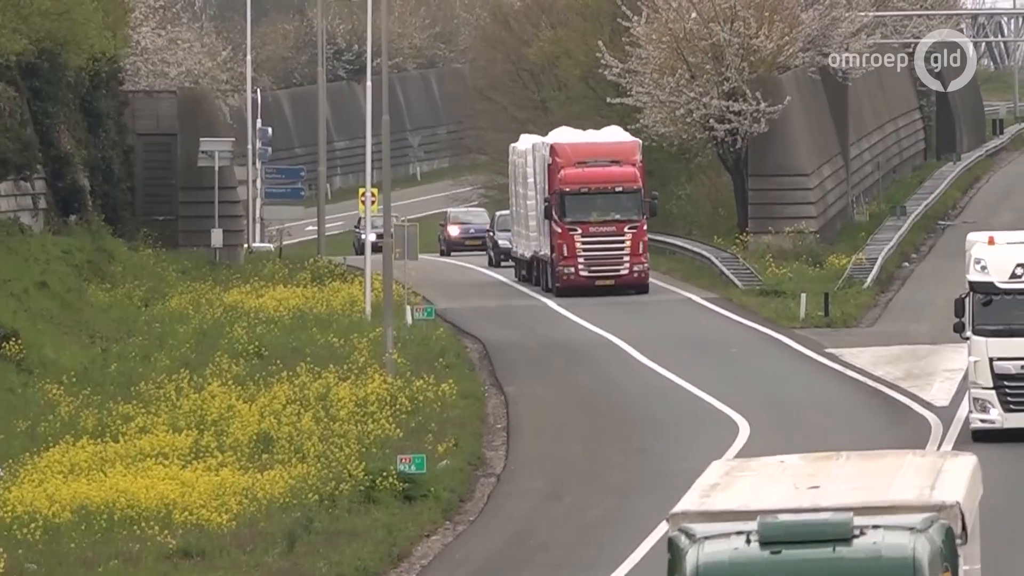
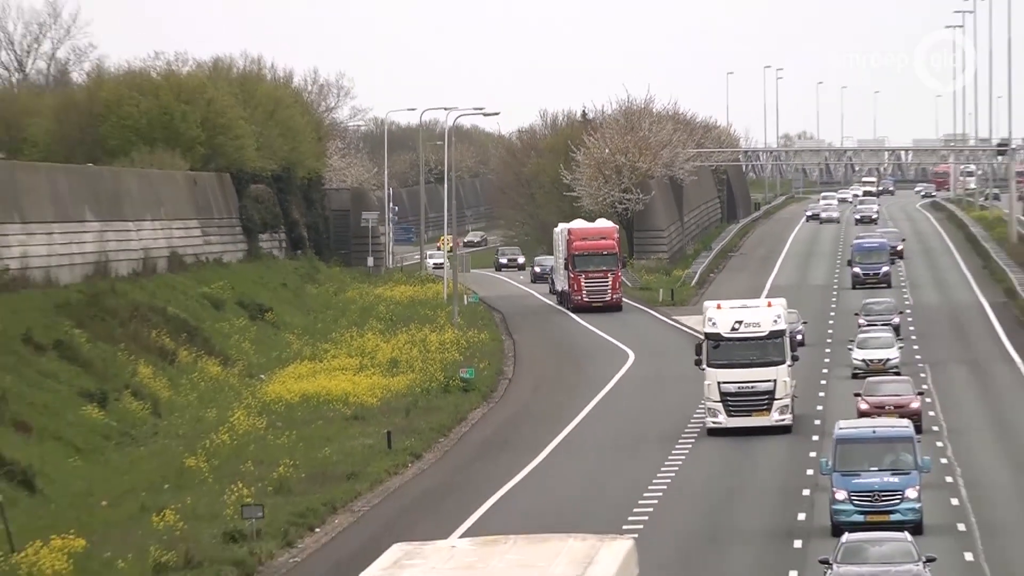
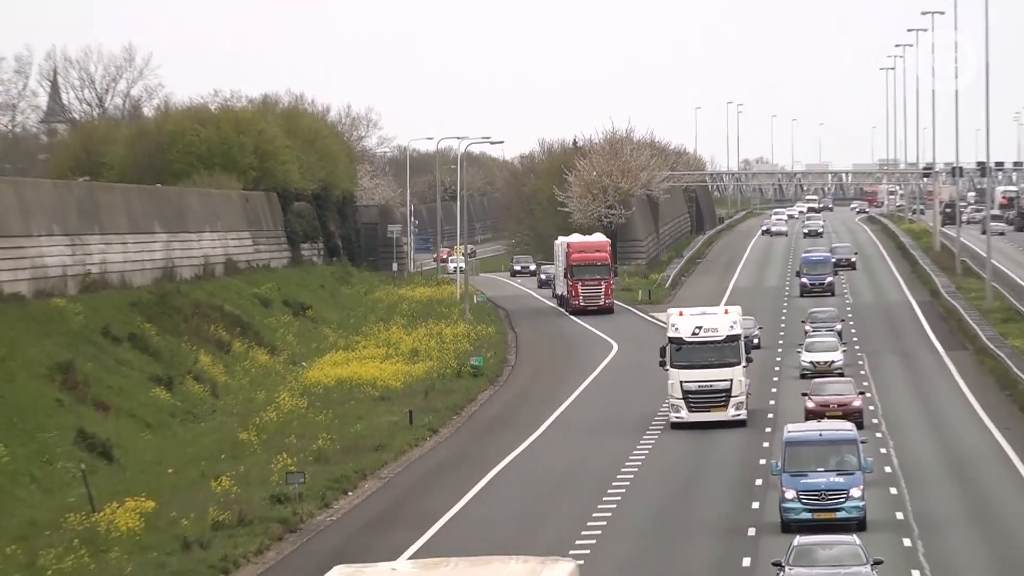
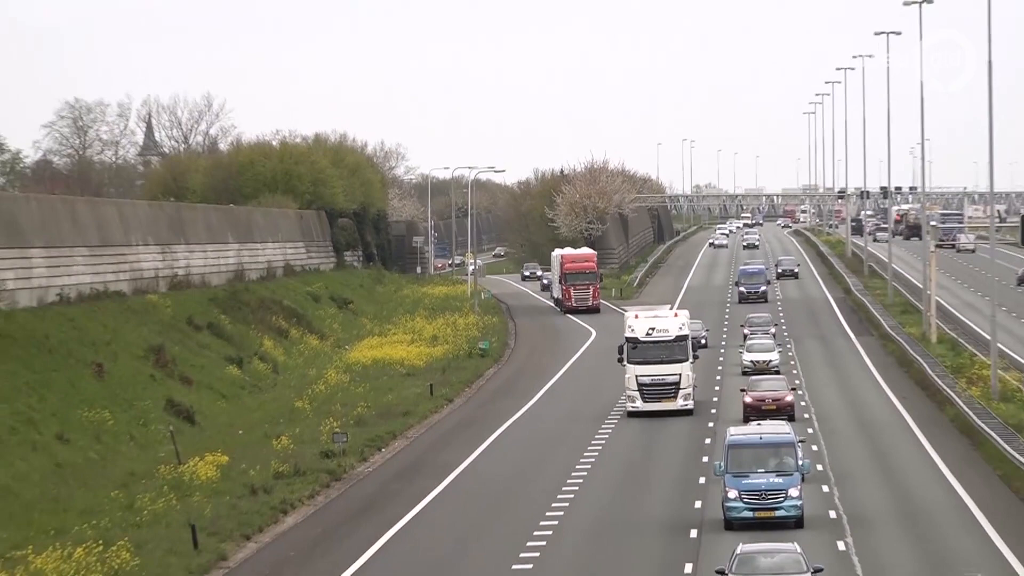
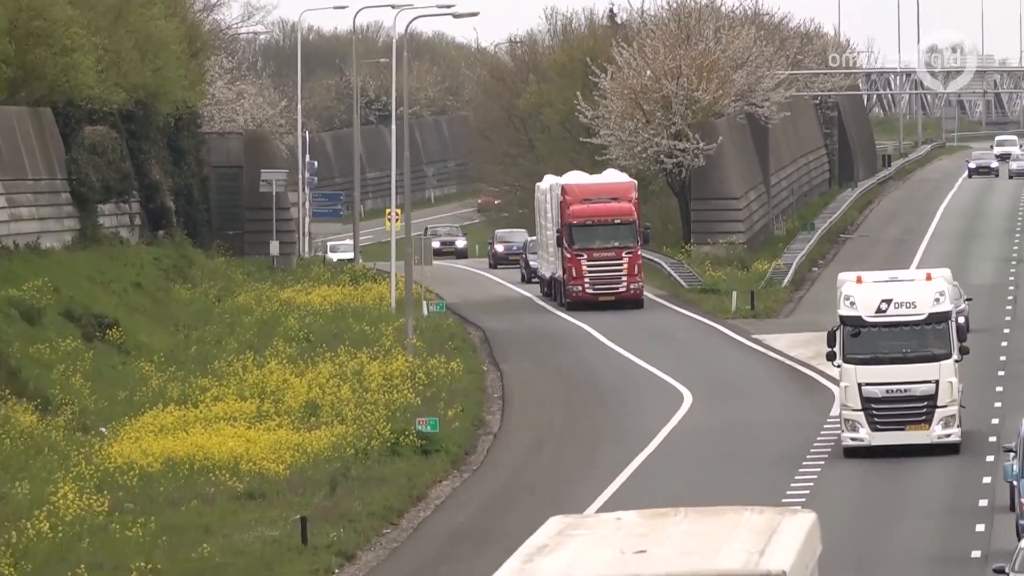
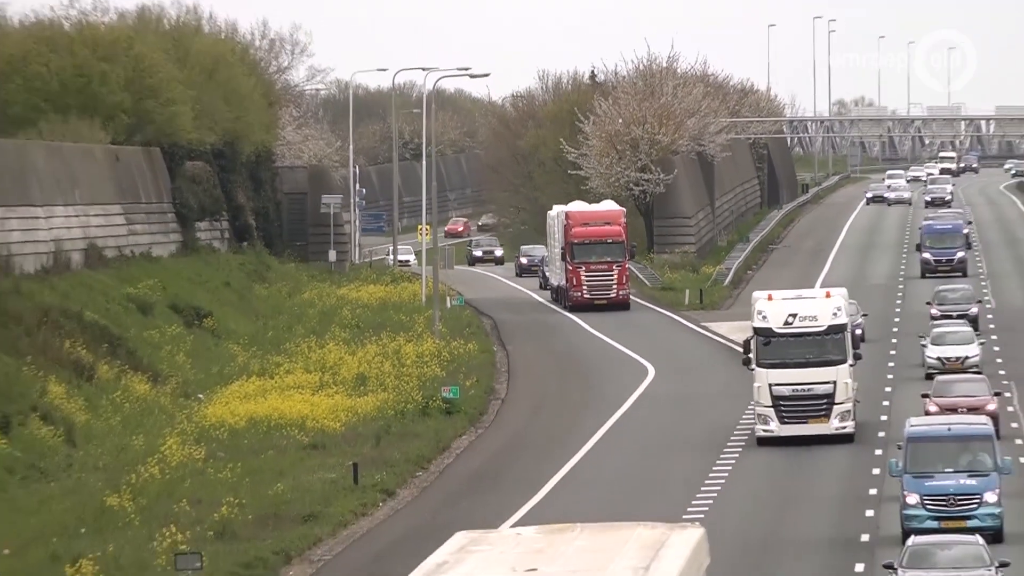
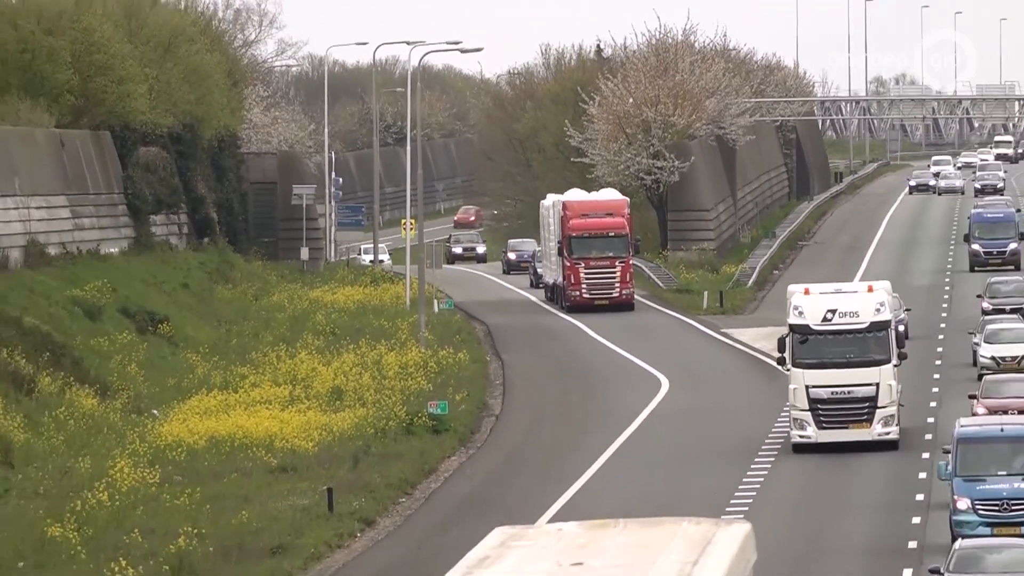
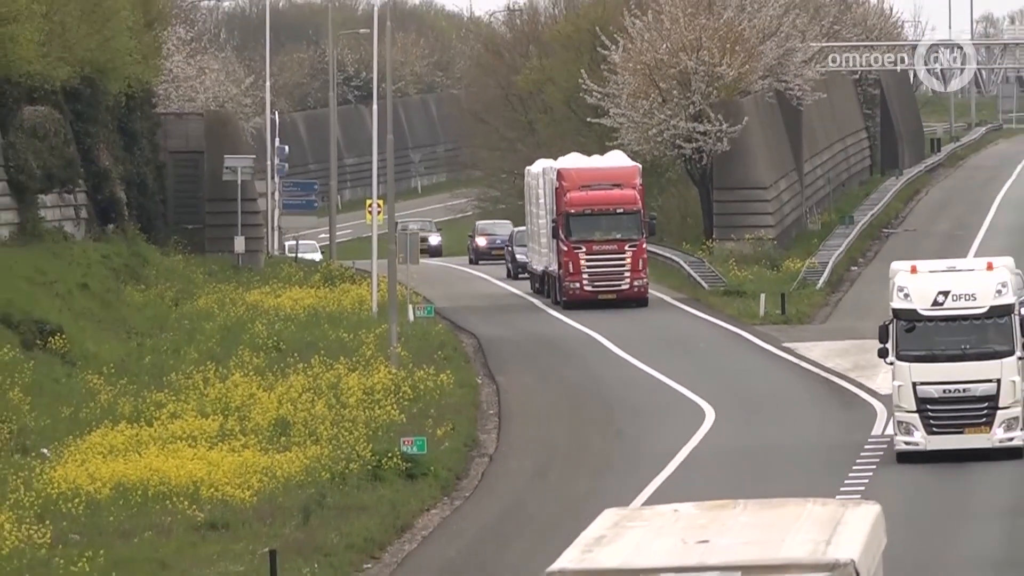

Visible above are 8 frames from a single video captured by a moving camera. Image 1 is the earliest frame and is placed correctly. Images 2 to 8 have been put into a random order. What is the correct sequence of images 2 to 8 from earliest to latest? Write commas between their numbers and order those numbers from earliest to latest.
8, 5, 7, 6, 2, 3, 4
